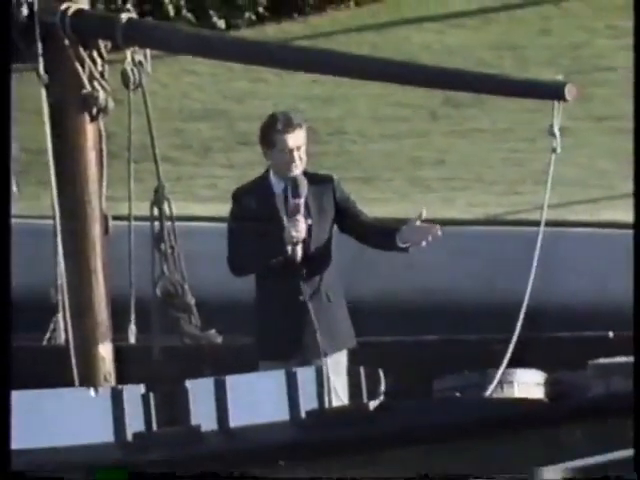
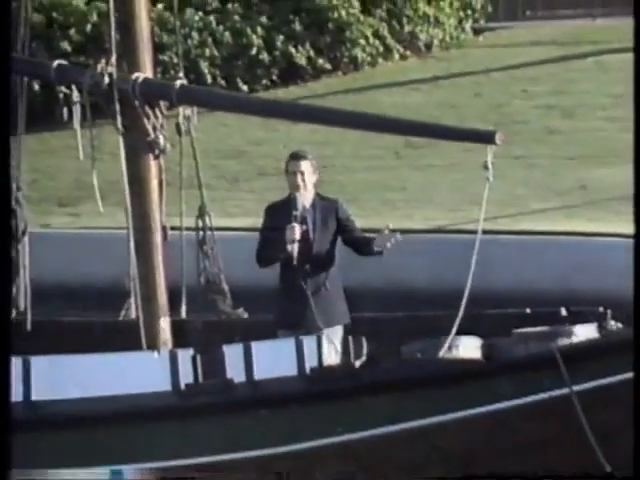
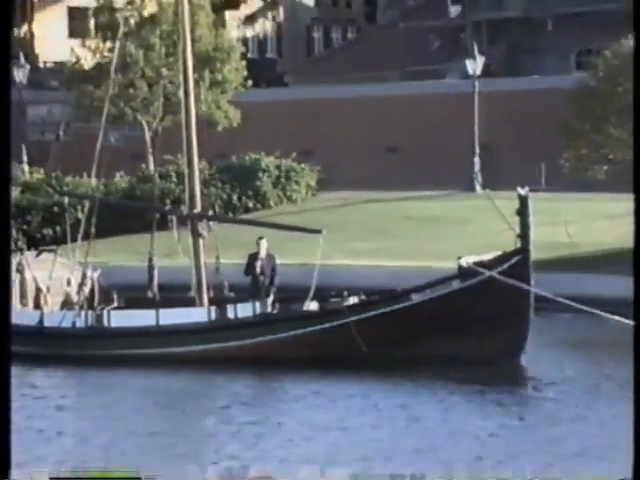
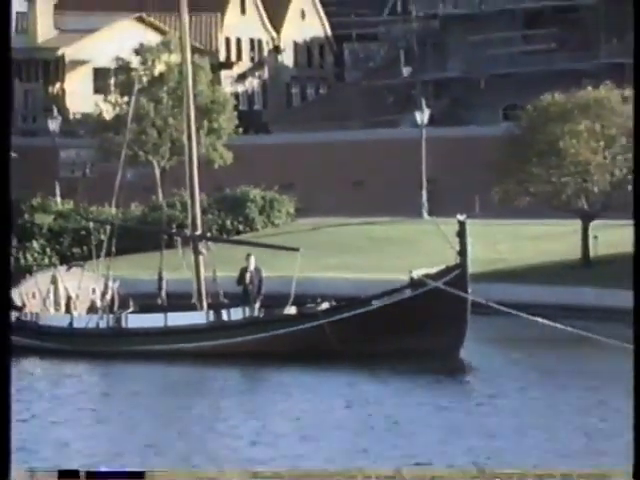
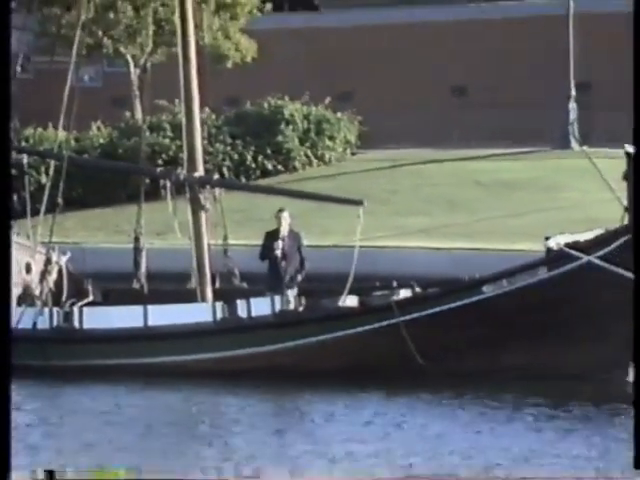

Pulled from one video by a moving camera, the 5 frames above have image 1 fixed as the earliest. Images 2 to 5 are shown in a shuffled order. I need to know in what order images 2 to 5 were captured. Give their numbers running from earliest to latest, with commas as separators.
2, 5, 3, 4
